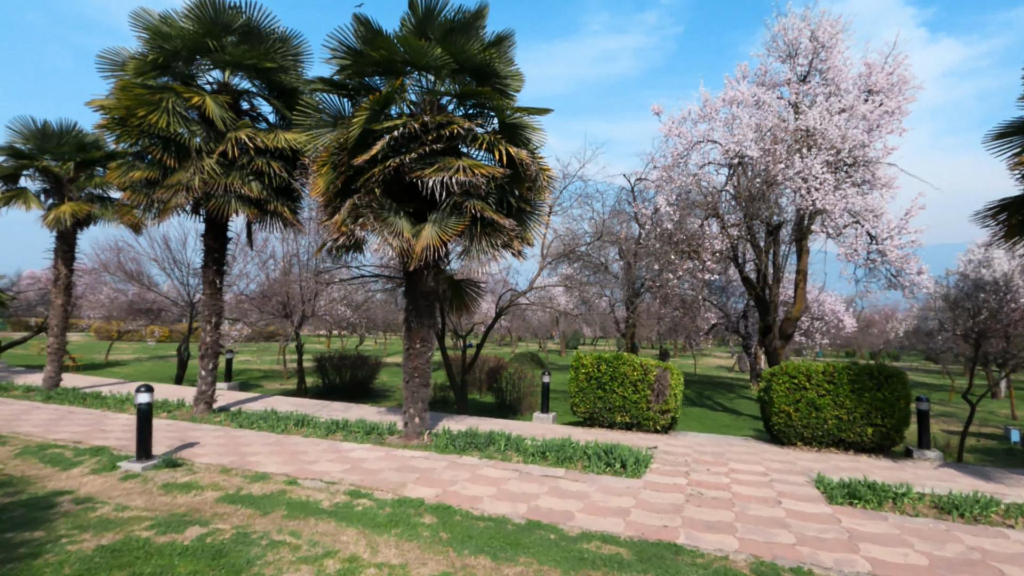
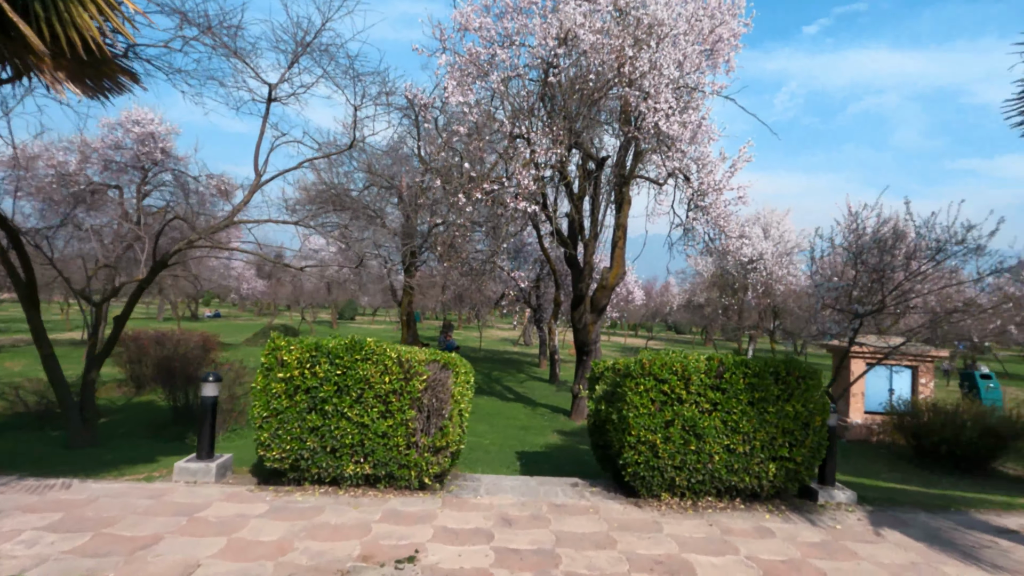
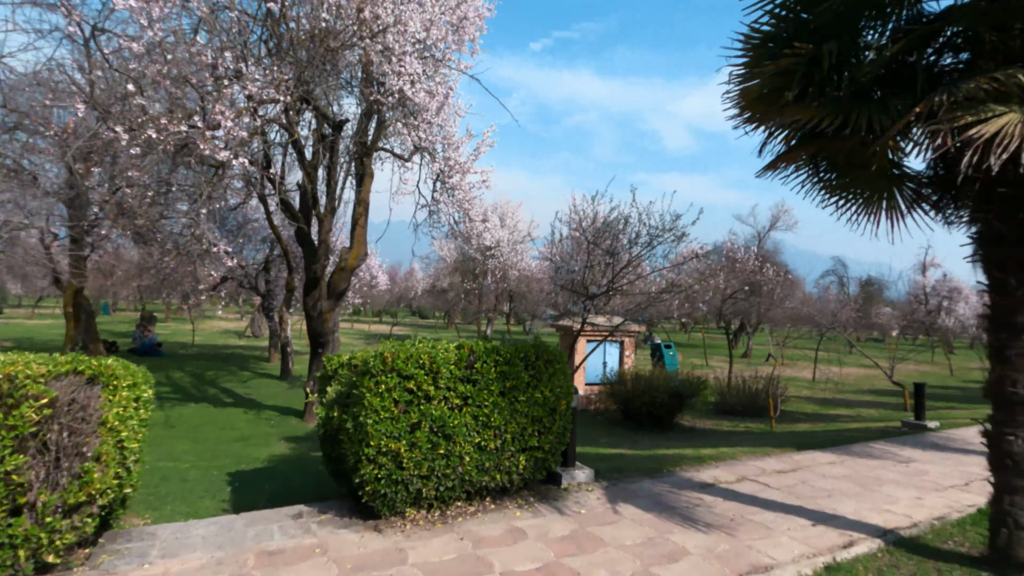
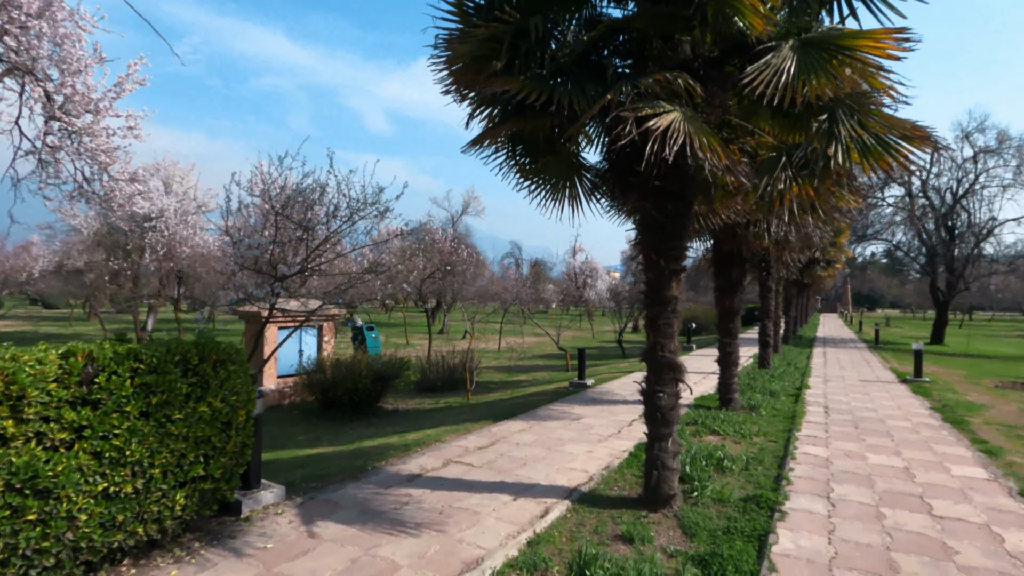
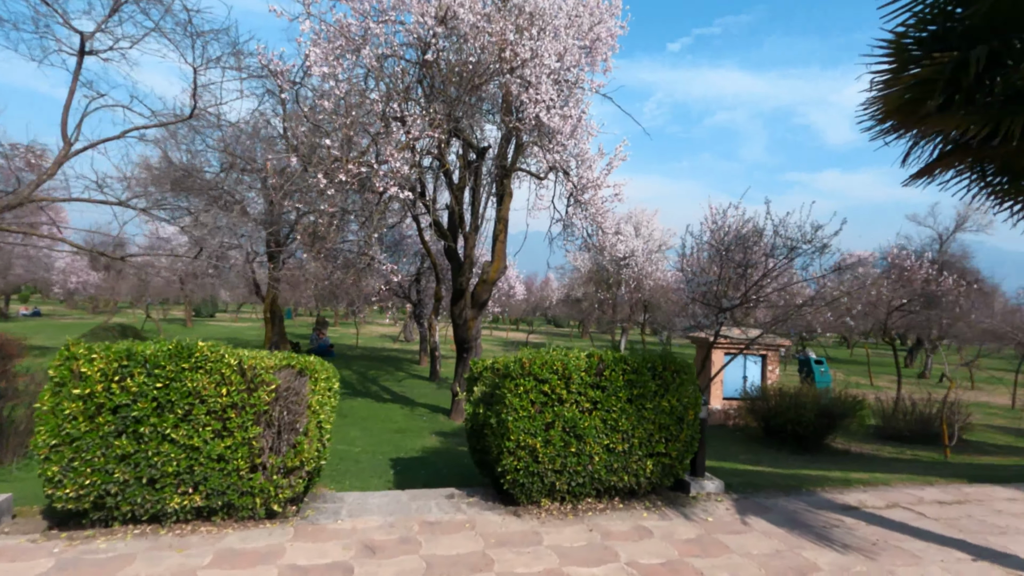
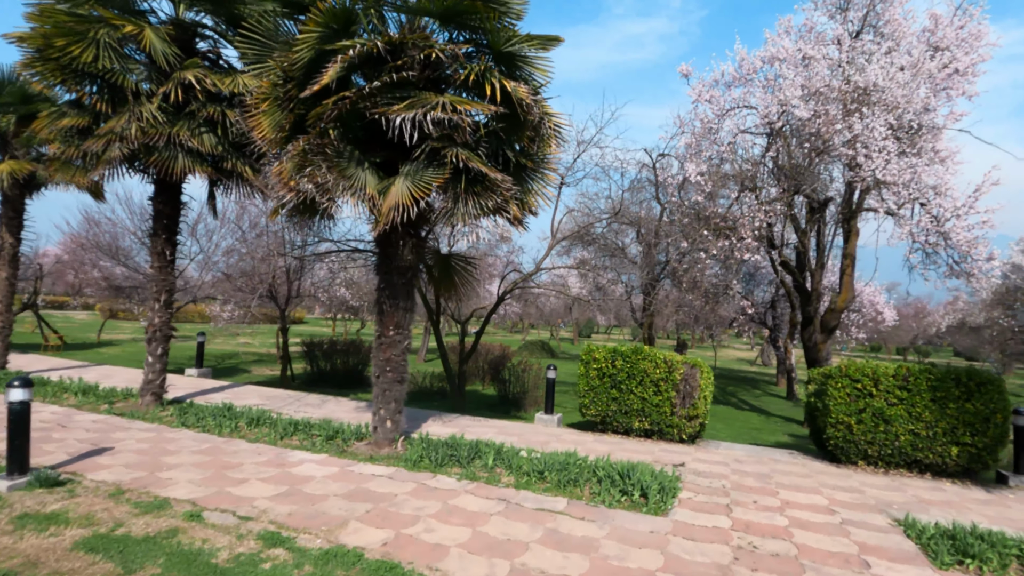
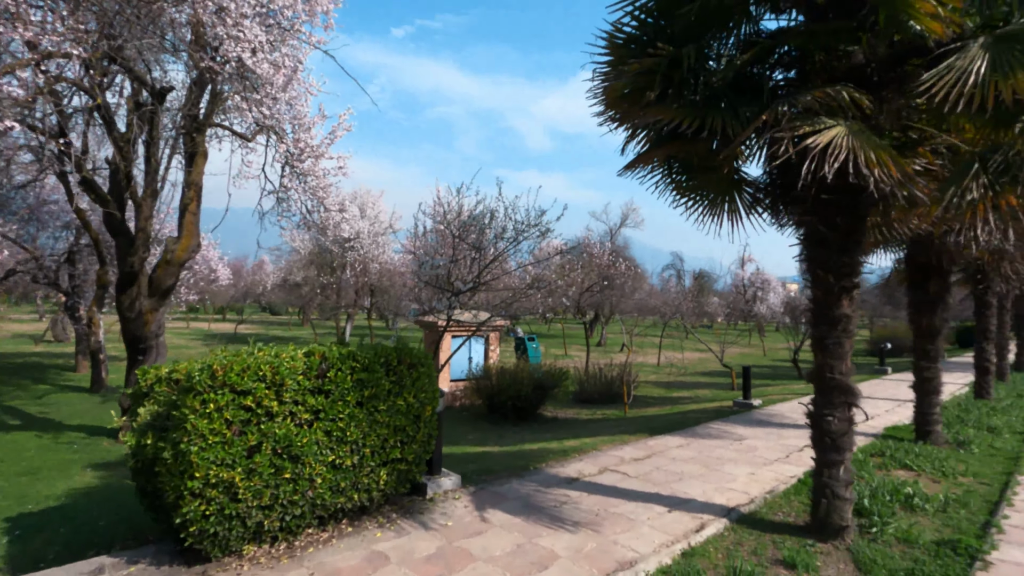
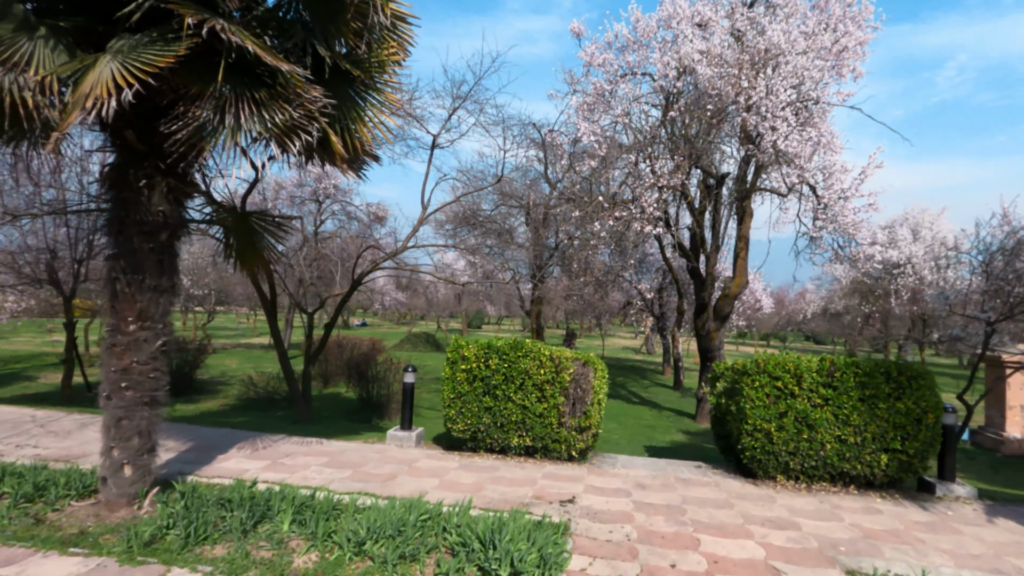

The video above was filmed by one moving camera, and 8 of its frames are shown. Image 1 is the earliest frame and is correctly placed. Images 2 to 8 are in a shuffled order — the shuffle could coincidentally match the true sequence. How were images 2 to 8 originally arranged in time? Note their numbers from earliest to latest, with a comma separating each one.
6, 8, 2, 5, 3, 7, 4
